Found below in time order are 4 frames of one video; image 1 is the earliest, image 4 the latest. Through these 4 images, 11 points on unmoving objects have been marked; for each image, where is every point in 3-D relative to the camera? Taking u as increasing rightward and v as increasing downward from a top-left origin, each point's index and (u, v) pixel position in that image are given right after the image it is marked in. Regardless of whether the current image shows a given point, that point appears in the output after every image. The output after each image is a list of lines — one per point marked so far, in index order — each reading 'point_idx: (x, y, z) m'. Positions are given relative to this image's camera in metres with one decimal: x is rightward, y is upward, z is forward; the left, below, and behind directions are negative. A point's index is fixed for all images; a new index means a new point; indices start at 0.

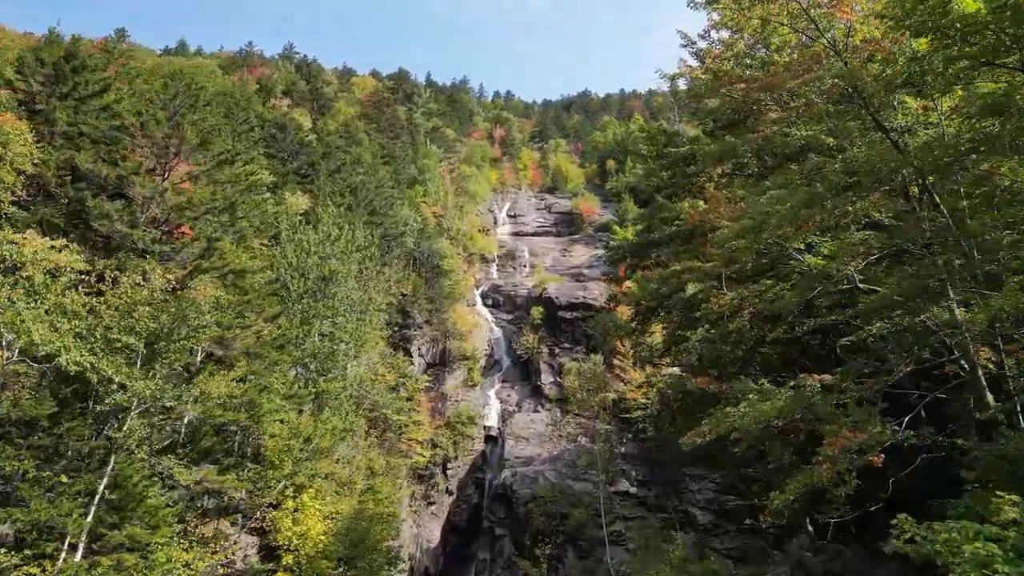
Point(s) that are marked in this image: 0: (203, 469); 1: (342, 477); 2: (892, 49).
0: (-6.6, -3.9, +12.2) m
1: (-5.5, -6.1, +18.5) m
2: (+5.2, +3.3, +7.8) m
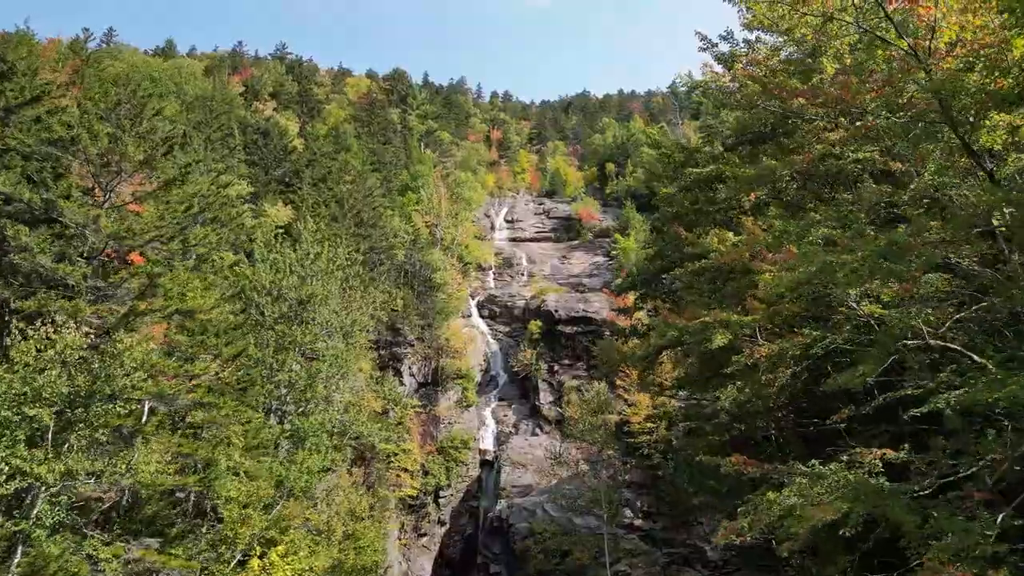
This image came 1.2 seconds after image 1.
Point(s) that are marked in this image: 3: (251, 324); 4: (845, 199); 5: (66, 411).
0: (-6.8, -4.7, +10.4) m
1: (-5.7, -6.9, +16.8) m
2: (+5.1, +2.5, +6.0) m
3: (-8.5, -1.1, +18.4) m
4: (+4.8, +1.3, +8.2) m
5: (-6.5, -1.8, +8.3) m
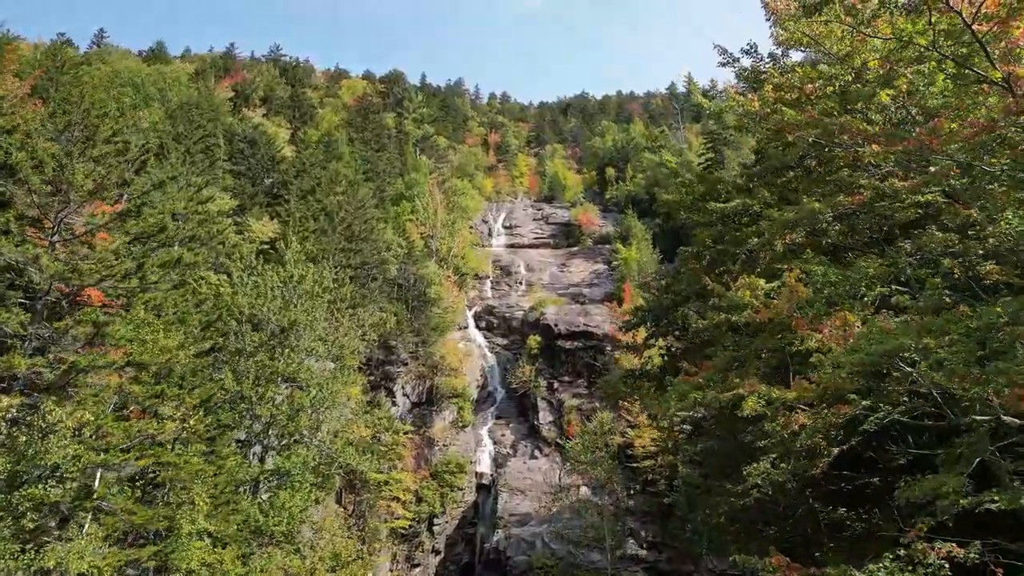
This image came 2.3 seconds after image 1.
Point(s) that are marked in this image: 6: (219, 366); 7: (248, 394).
0: (-6.8, -5.5, +9.1) m
1: (-5.7, -7.7, +15.5) m
2: (+5.1, +1.7, +4.8) m
3: (-8.5, -1.9, +17.2) m
4: (+4.8, +0.5, +7.0) m
5: (-6.5, -2.6, +7.1) m
6: (-8.8, -2.3, +17.2) m
7: (-7.6, -3.0, +16.3) m
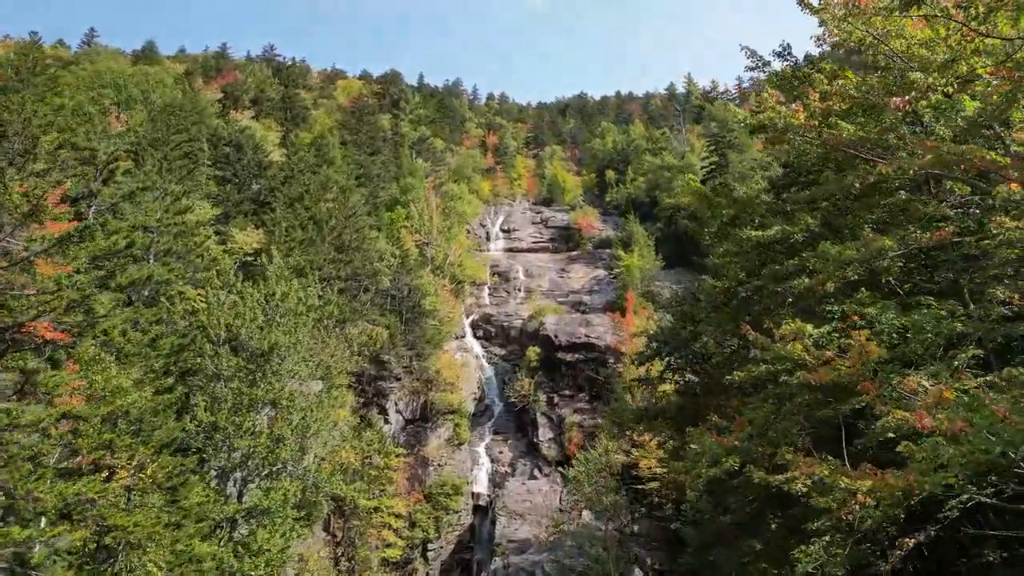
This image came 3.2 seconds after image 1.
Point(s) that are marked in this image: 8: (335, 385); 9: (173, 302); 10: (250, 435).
0: (-6.8, -6.0, +7.8) m
1: (-5.8, -8.3, +14.2) m
2: (+5.1, +1.1, +3.5) m
3: (-8.6, -2.5, +15.8) m
4: (+4.8, -0.1, +5.7) m
5: (-6.5, -3.1, +5.8) m
6: (-8.9, -2.9, +15.8) m
7: (-7.6, -3.6, +15.0) m
8: (-6.1, -3.3, +19.6) m
9: (-10.3, -0.4, +17.4) m
10: (-7.0, -3.9, +15.3) m
